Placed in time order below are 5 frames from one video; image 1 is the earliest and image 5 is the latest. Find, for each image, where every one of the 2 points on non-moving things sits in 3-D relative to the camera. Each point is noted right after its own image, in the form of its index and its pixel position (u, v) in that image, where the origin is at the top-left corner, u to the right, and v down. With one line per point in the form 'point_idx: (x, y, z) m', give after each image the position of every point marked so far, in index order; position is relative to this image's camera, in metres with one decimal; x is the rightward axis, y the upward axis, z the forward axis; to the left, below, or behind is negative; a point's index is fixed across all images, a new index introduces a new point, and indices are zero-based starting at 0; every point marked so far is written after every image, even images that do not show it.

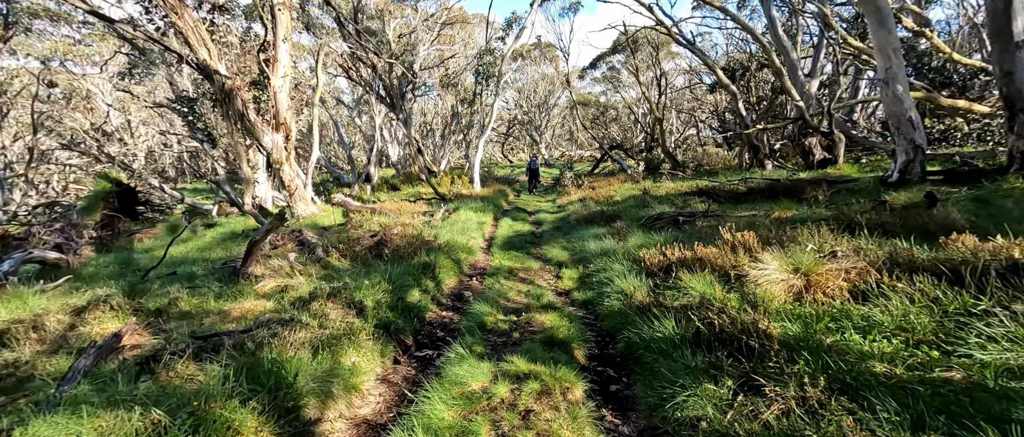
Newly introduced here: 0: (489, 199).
0: (-0.6, +0.5, +13.5) m
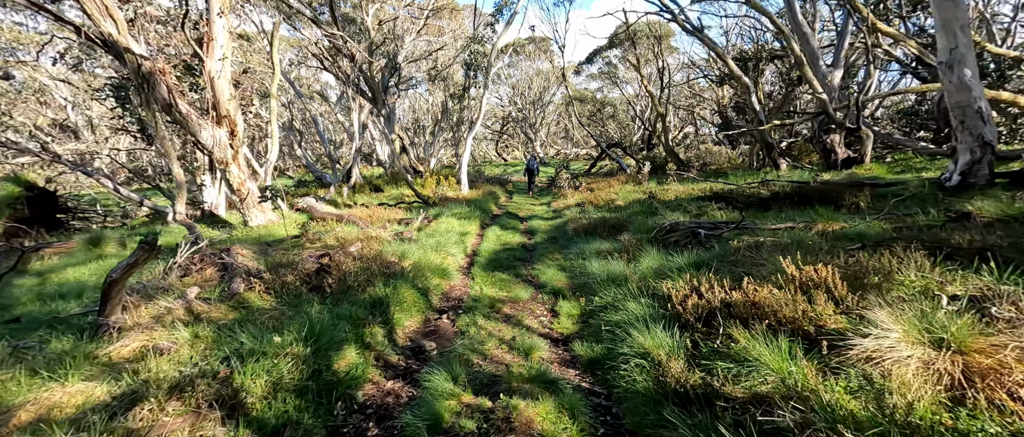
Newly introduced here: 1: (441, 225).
0: (-0.9, +0.4, +12.2) m
1: (-1.3, -0.1, +8.4) m
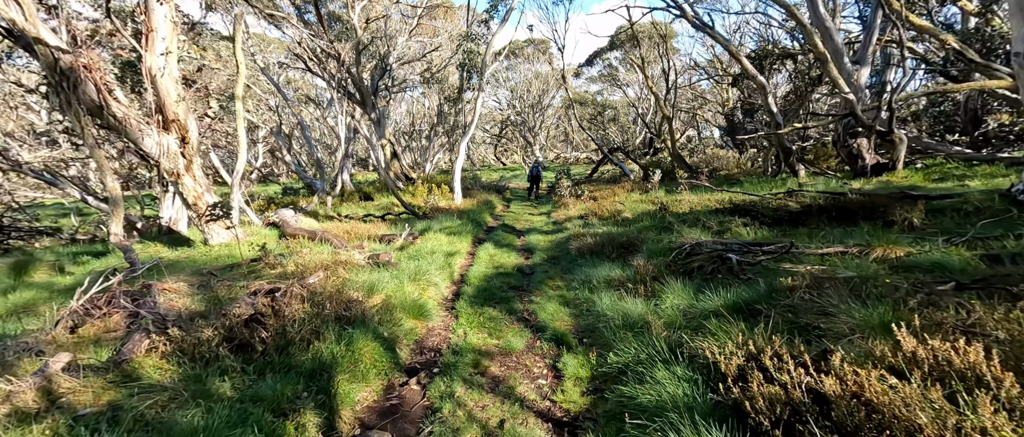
0: (-1.0, +0.1, +11.3) m
1: (-1.3, -0.4, +7.4) m
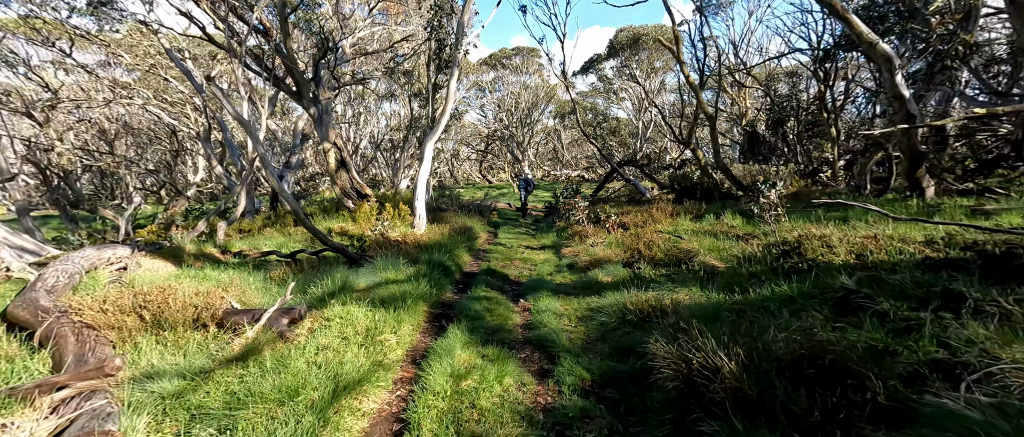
0: (-1.1, -0.5, +6.9) m
1: (-1.4, -0.9, +3.1) m
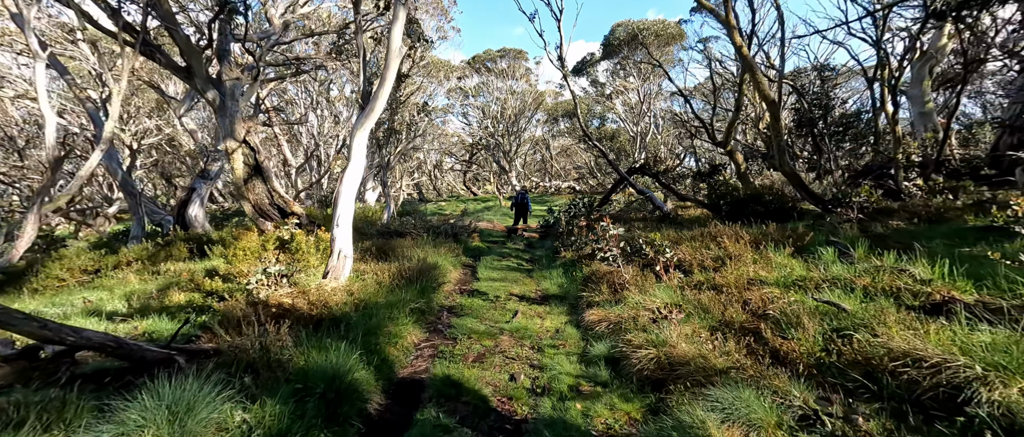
0: (-1.2, -0.9, +3.2) m
1: (-1.4, -1.1, -0.7) m
